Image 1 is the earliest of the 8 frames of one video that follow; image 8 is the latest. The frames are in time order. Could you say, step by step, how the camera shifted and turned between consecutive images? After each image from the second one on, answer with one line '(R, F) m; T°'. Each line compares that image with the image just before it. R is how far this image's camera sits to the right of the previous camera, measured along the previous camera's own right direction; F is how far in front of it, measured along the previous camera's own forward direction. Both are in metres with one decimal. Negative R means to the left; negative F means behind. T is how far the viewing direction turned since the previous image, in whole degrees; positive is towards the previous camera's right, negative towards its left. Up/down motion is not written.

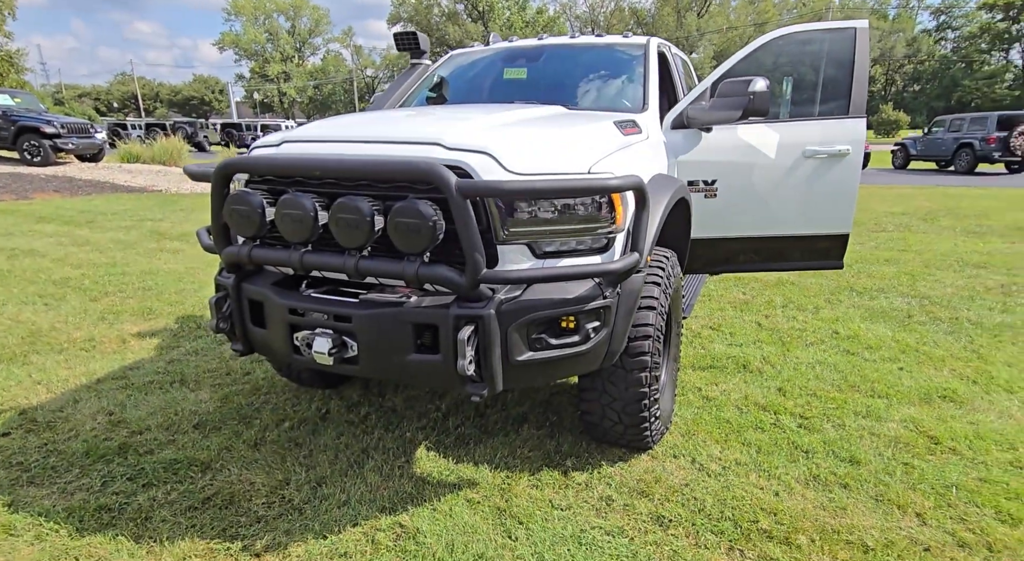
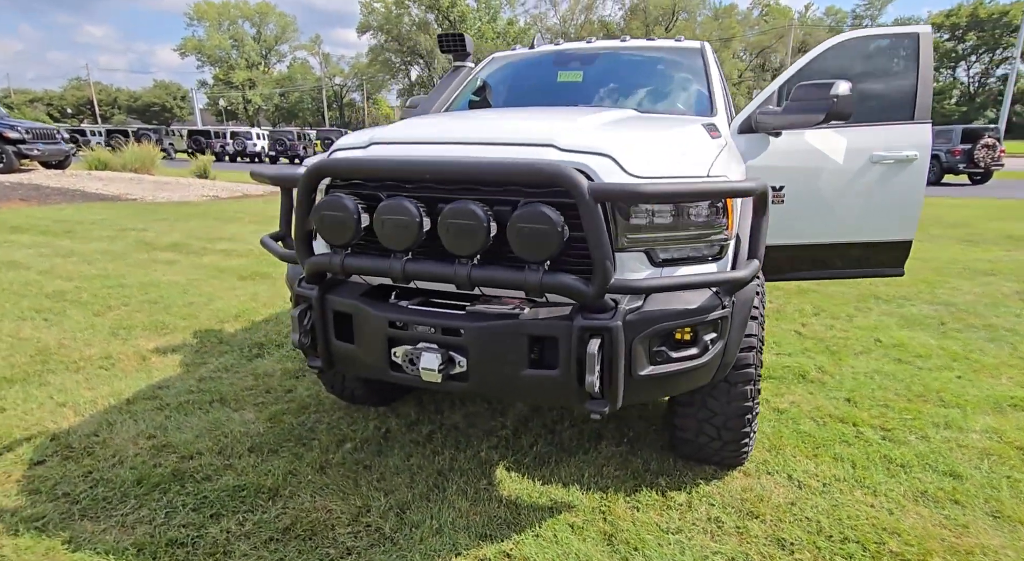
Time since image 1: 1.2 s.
(-0.4, +0.1) m; +3°
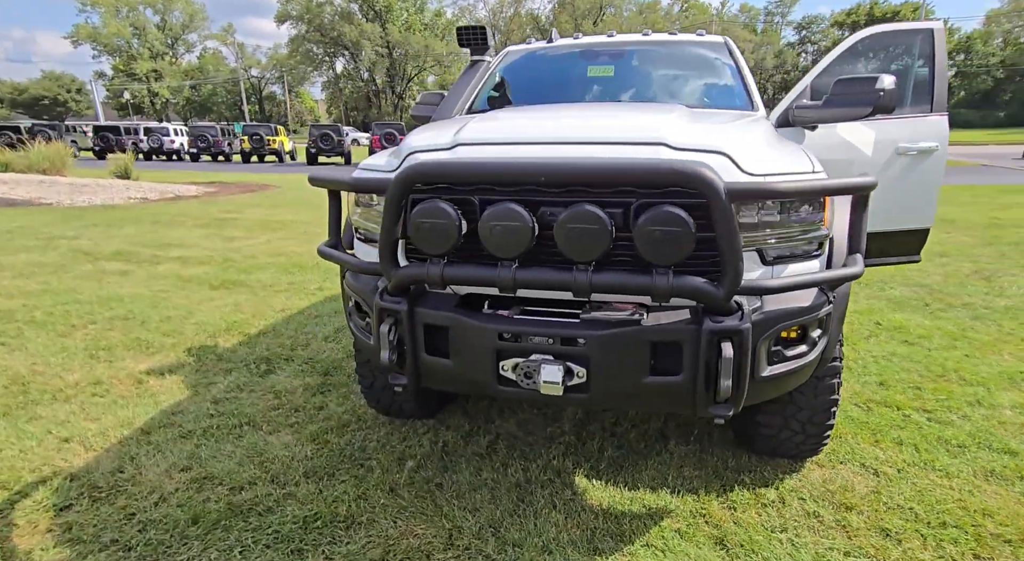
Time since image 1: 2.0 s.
(-0.5, +0.1) m; +6°
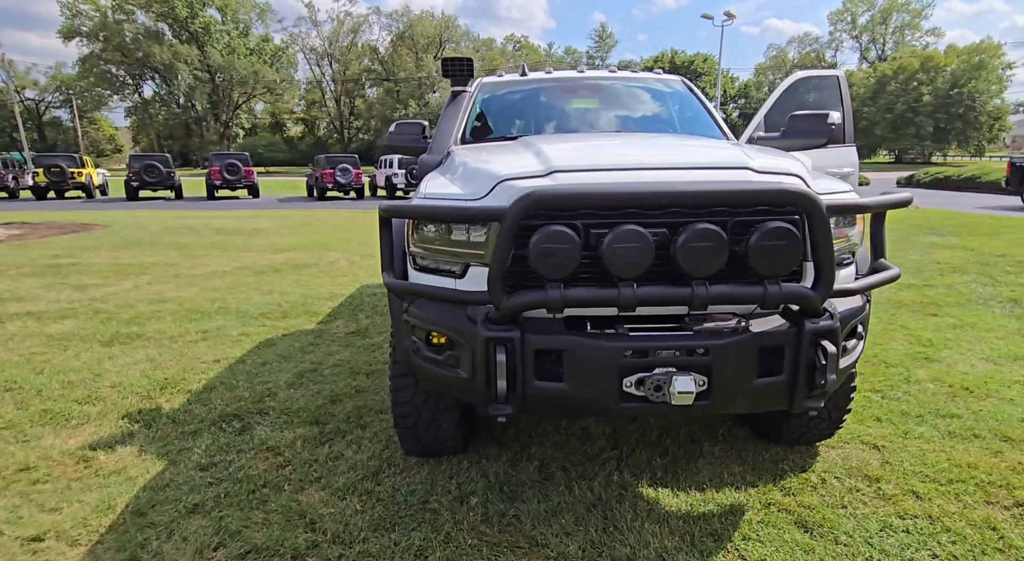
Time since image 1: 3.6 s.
(-0.8, +0.1) m; +15°
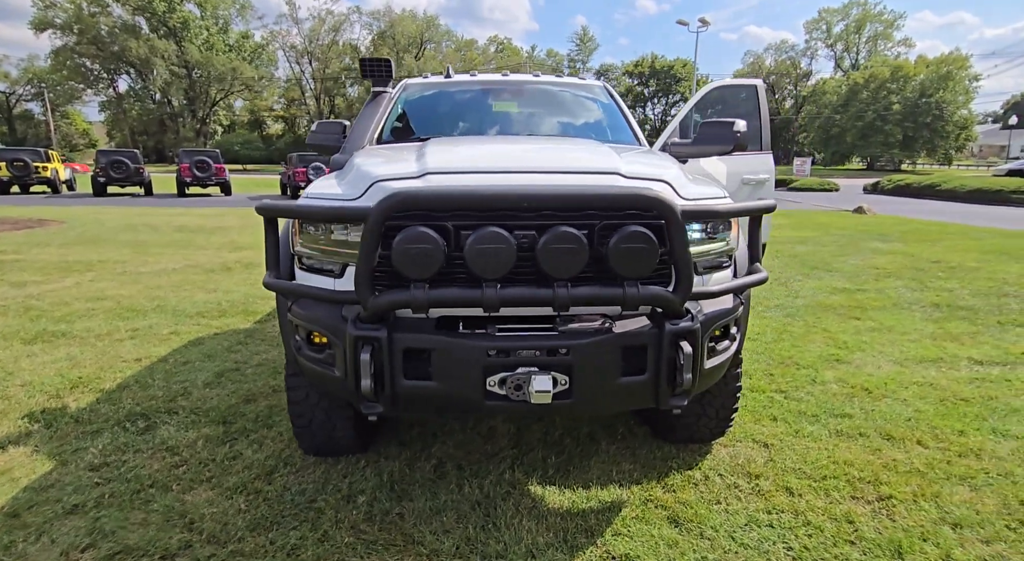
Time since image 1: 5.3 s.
(+0.4, 0.0) m; +2°
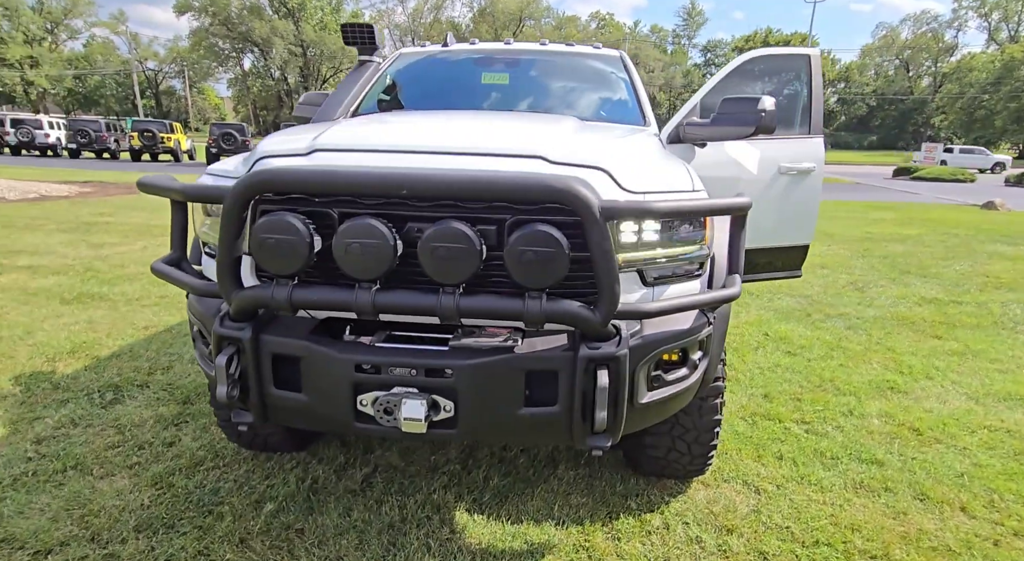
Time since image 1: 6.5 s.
(+0.5, +0.4) m; -9°
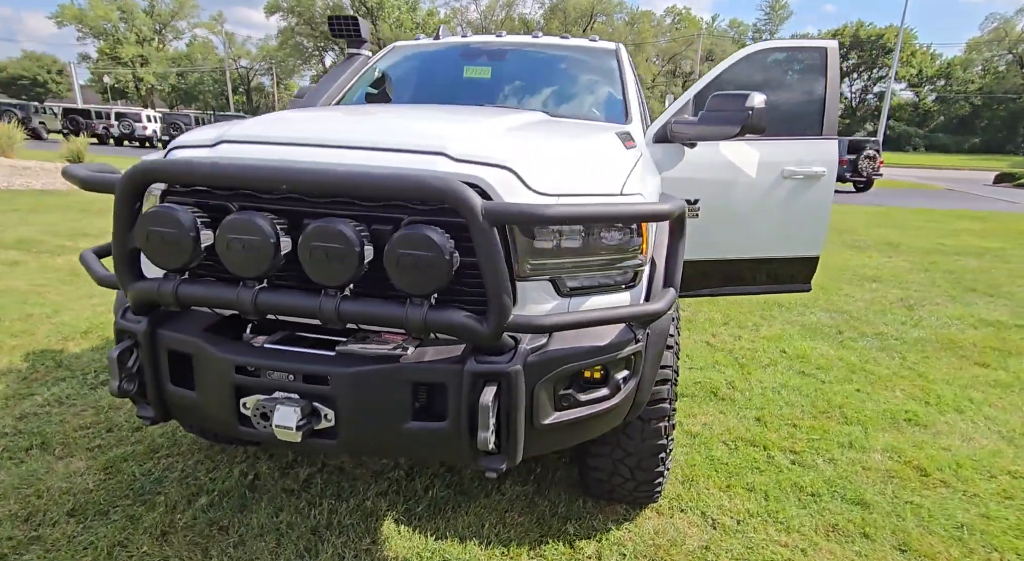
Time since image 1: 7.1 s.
(+0.4, +0.1) m; -6°
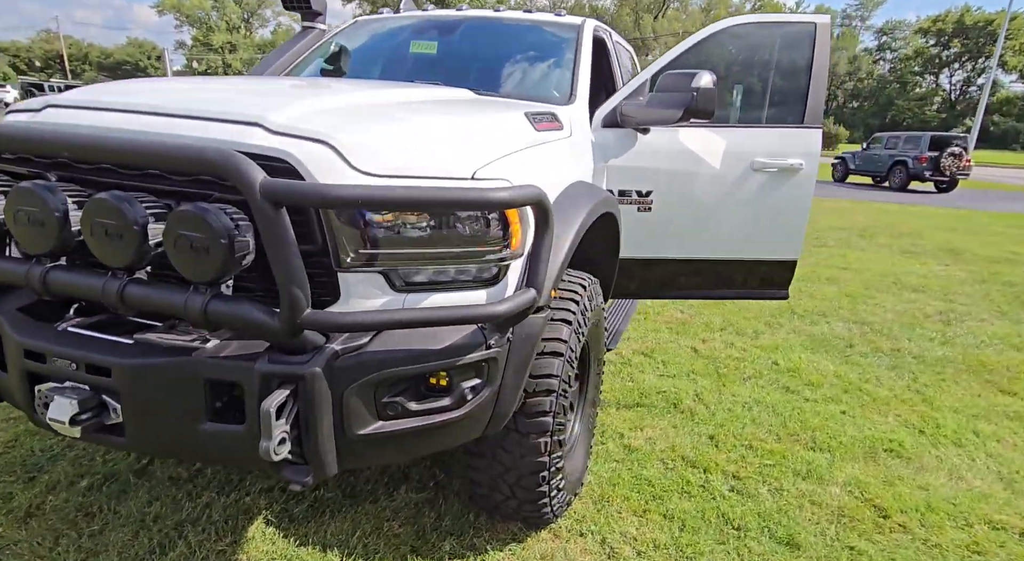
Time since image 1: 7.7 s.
(+0.5, +0.2) m; -6°
